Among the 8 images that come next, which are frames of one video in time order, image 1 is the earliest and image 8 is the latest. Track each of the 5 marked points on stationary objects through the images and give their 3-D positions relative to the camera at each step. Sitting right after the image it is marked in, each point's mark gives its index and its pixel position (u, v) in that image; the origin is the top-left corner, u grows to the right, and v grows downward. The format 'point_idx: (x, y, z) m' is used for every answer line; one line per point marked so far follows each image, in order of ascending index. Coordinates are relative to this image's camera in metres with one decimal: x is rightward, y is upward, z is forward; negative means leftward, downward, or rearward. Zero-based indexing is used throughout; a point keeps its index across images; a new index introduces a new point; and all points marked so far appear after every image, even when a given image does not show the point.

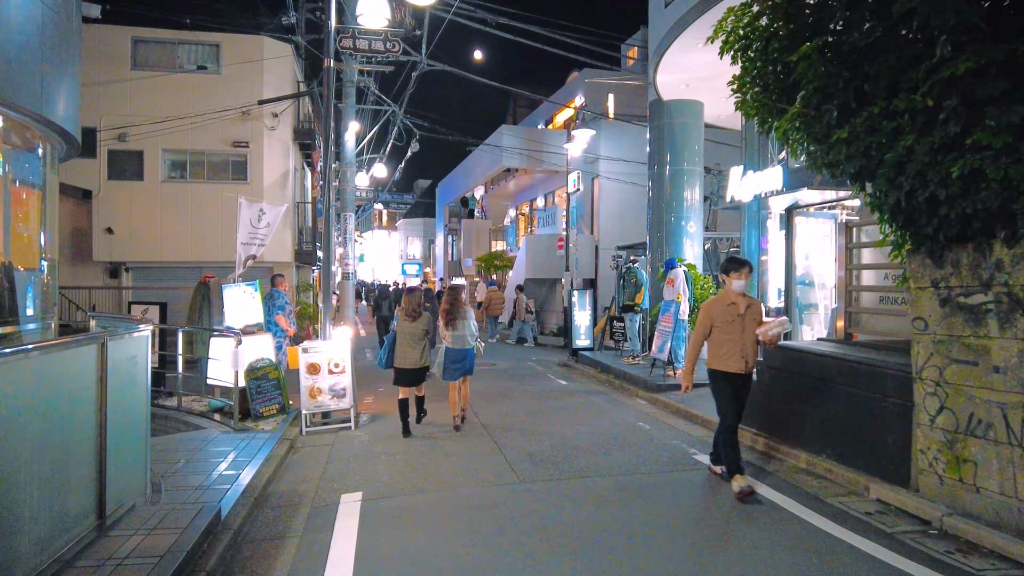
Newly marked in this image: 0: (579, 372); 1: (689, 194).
0: (+1.5, -1.8, +14.0) m
1: (+4.3, +2.2, +15.5) m
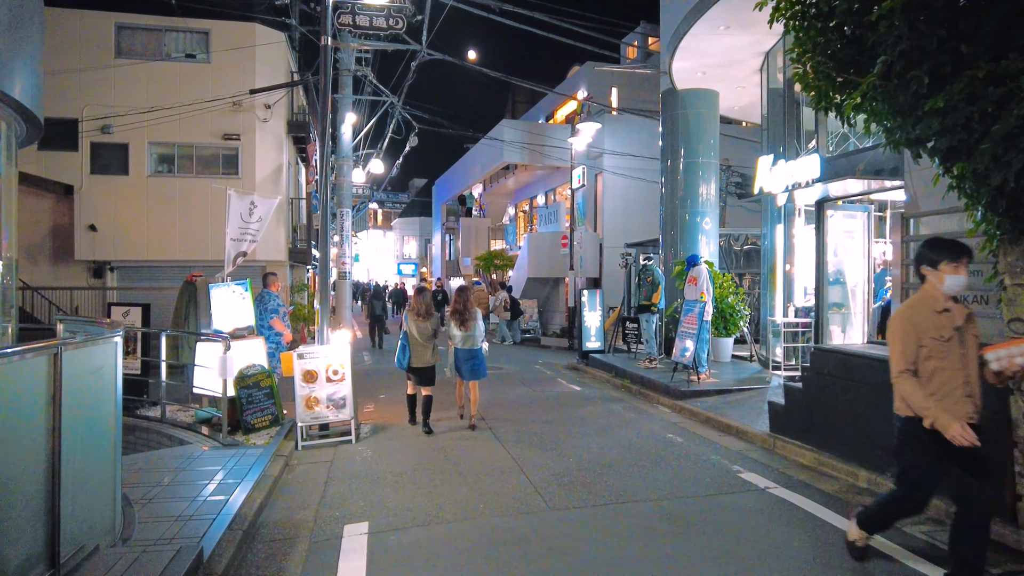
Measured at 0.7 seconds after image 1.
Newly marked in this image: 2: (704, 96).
0: (+1.6, -1.8, +13.3) m
1: (+4.4, +2.2, +14.8) m
2: (+4.4, +4.4, +14.8) m
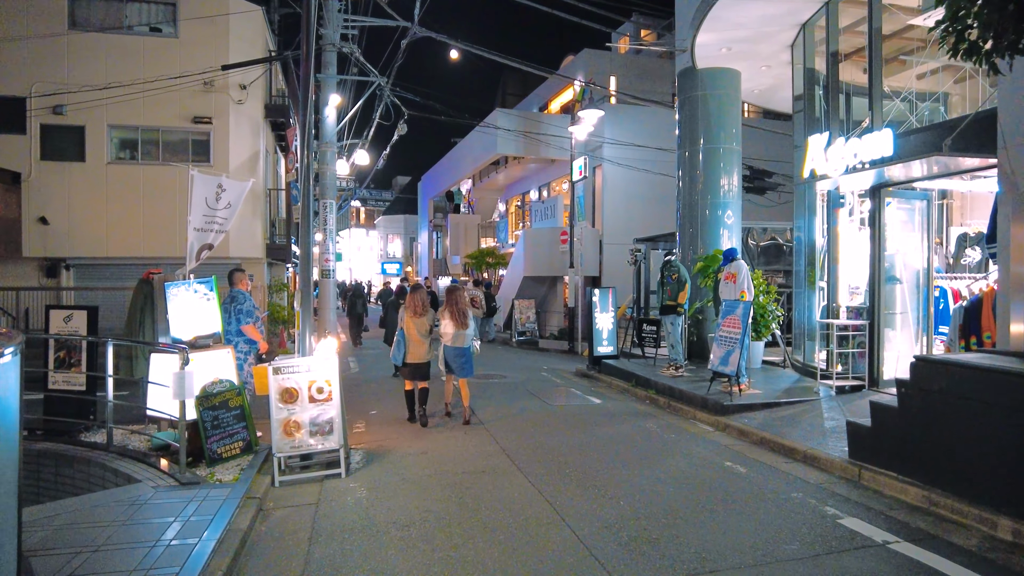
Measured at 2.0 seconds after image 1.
0: (+1.7, -1.8, +11.9) m
1: (+4.5, +2.3, +13.5) m
2: (+4.4, +4.4, +13.5) m
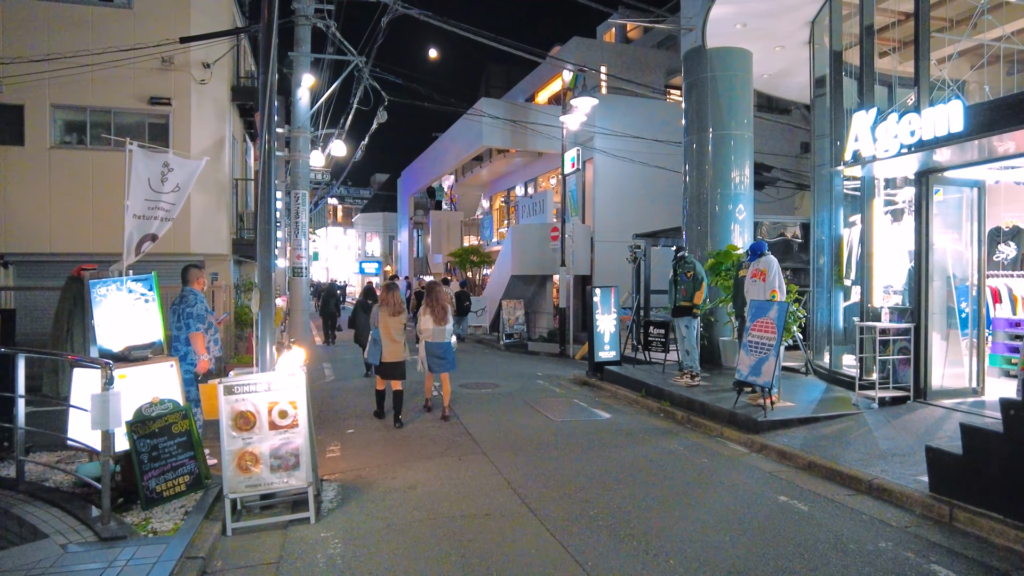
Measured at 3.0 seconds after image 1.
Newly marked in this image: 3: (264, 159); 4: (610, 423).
0: (+1.6, -1.8, +10.7) m
1: (+4.3, +2.3, +12.4) m
2: (+4.3, +4.5, +12.4) m
3: (-2.5, +1.3, +6.4) m
4: (+1.3, -1.8, +8.4) m
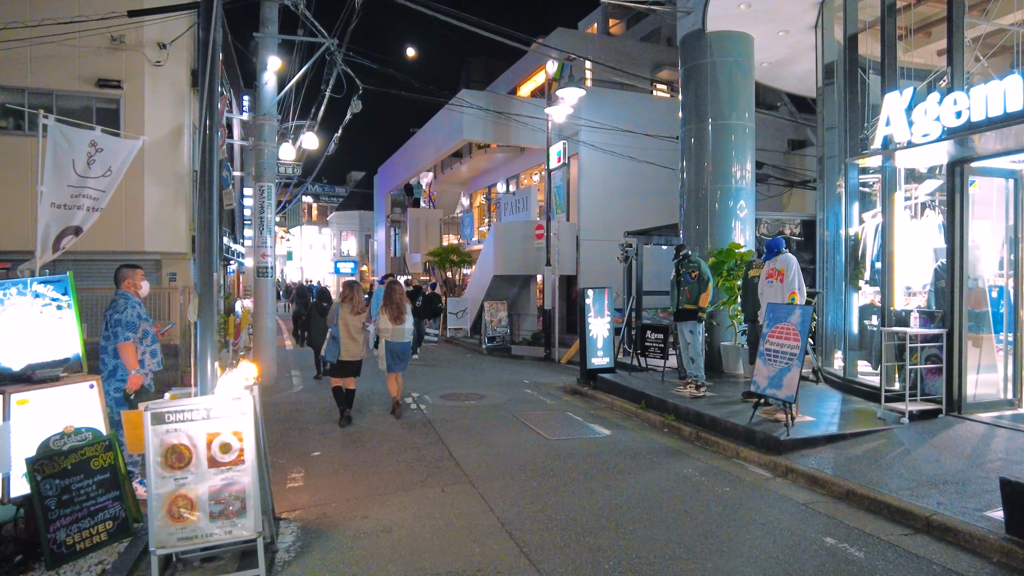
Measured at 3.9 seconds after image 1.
0: (+1.4, -1.8, +9.8) m
1: (+4.1, +2.3, +11.6) m
2: (+4.0, +4.4, +11.6) m
3: (-2.5, +1.2, +5.4) m
4: (+1.1, -1.8, +7.5) m
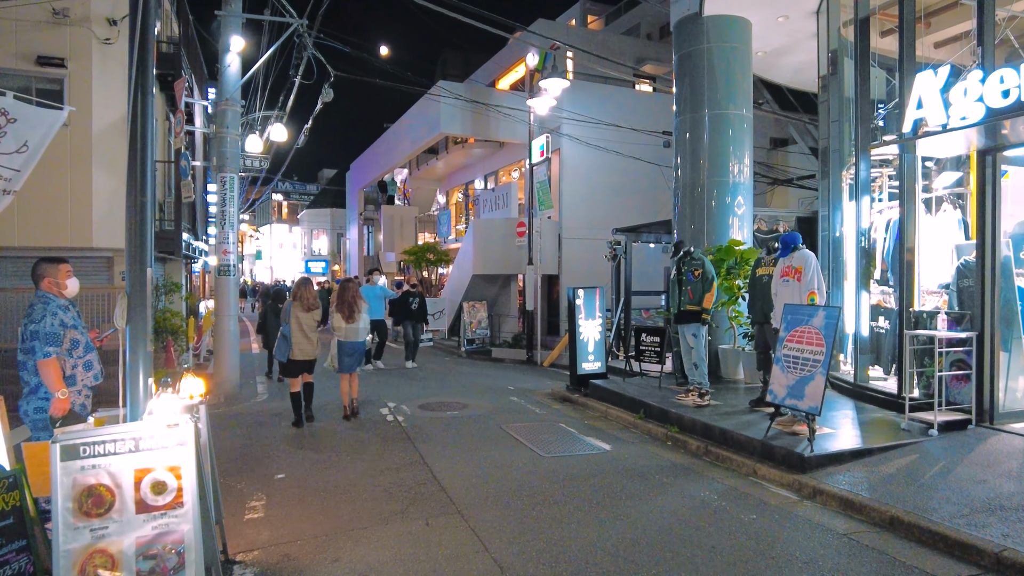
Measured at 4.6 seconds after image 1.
0: (+1.2, -1.8, +9.1) m
1: (+3.8, +2.3, +10.9) m
2: (+3.8, +4.4, +10.9) m
3: (-2.5, +1.3, +4.5) m
4: (+1.1, -1.8, +6.7) m
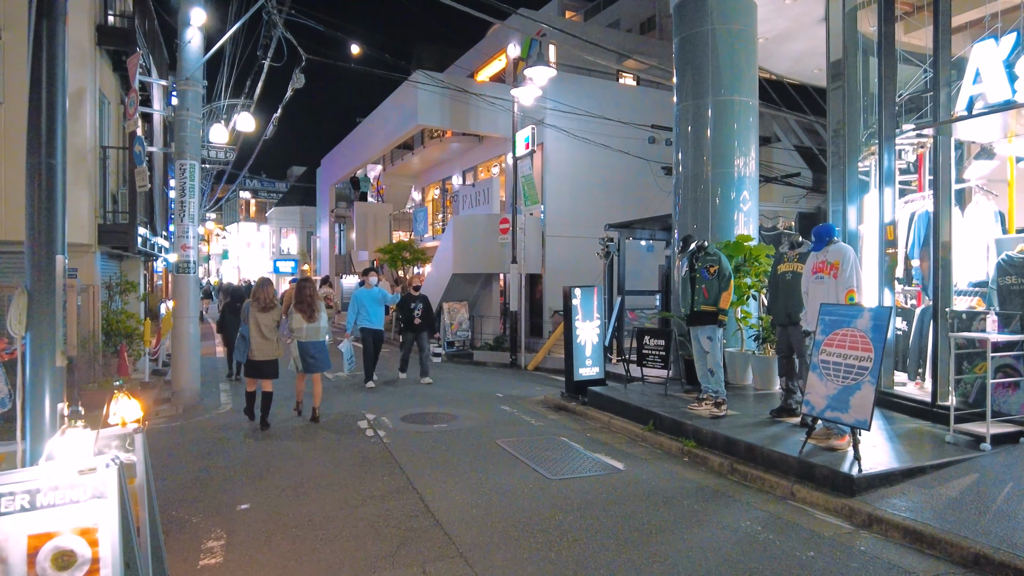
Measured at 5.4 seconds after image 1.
0: (+1.2, -1.7, +8.3) m
1: (+3.6, +2.3, +10.2) m
2: (+3.6, +4.5, +10.2) m
3: (-2.4, +1.3, +3.5) m
4: (+1.1, -1.8, +5.9) m
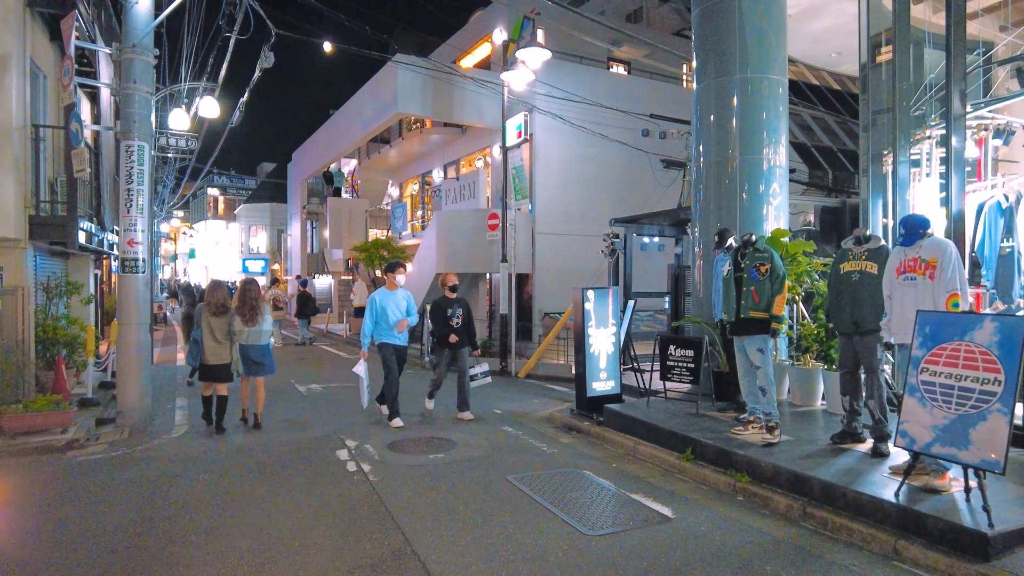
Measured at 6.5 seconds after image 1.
0: (+1.3, -1.8, +7.0) m
1: (+3.7, +2.3, +9.1) m
2: (+3.6, +4.4, +9.1) m
3: (-2.1, +1.3, +2.1) m
4: (+1.3, -1.8, +4.7) m
